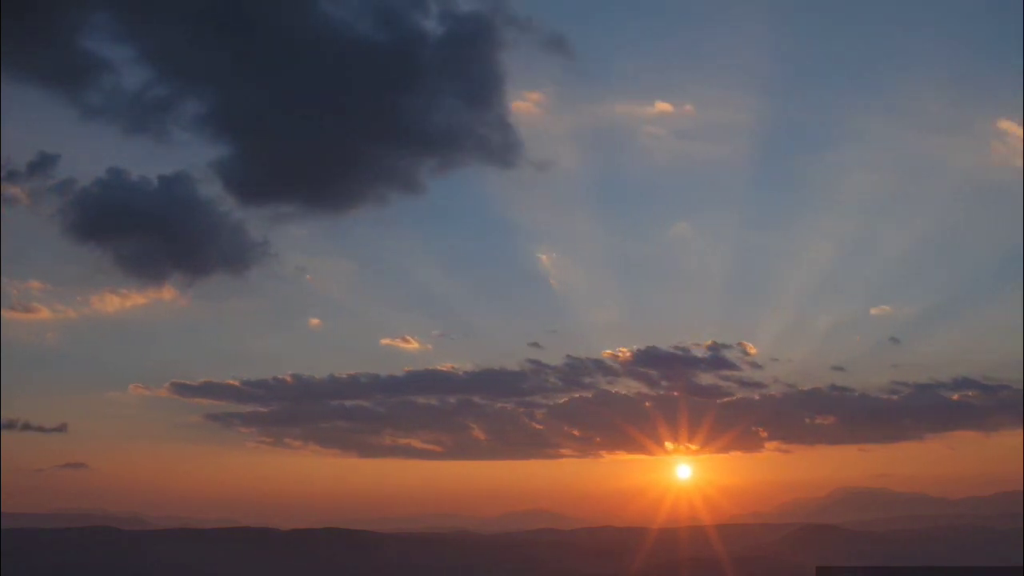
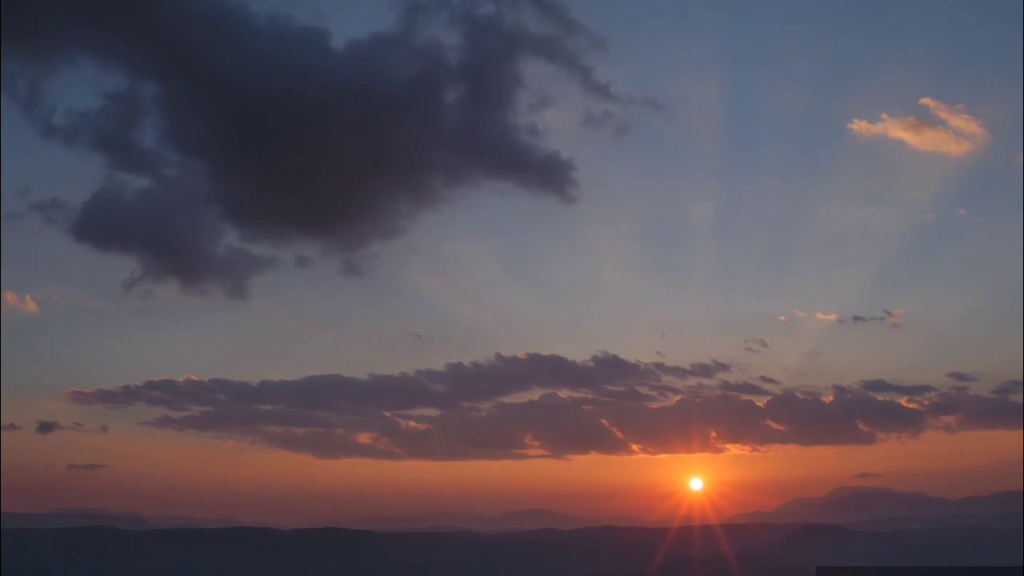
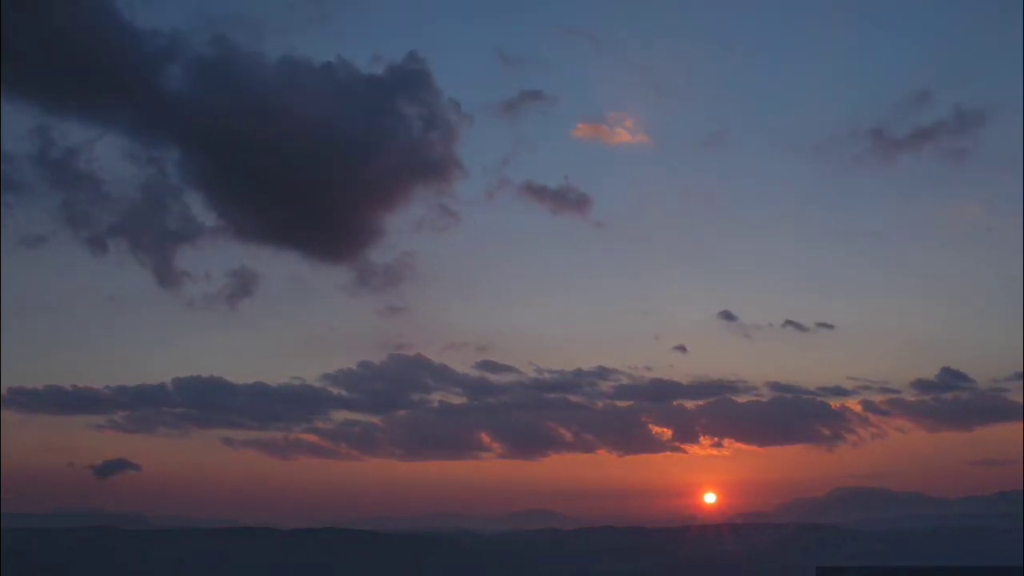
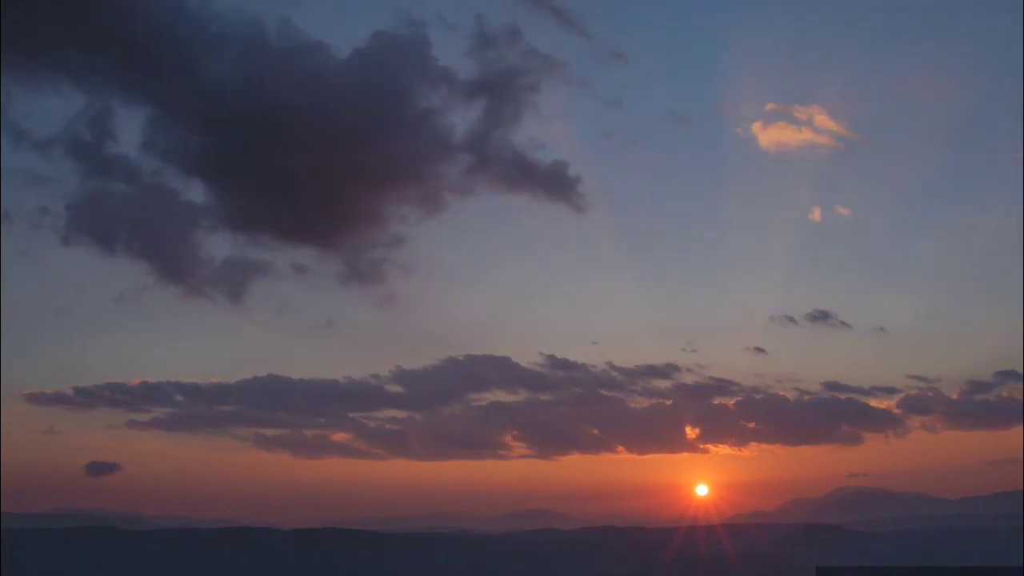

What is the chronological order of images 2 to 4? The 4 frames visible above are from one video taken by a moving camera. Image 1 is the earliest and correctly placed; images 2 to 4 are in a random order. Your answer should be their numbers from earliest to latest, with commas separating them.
2, 4, 3
